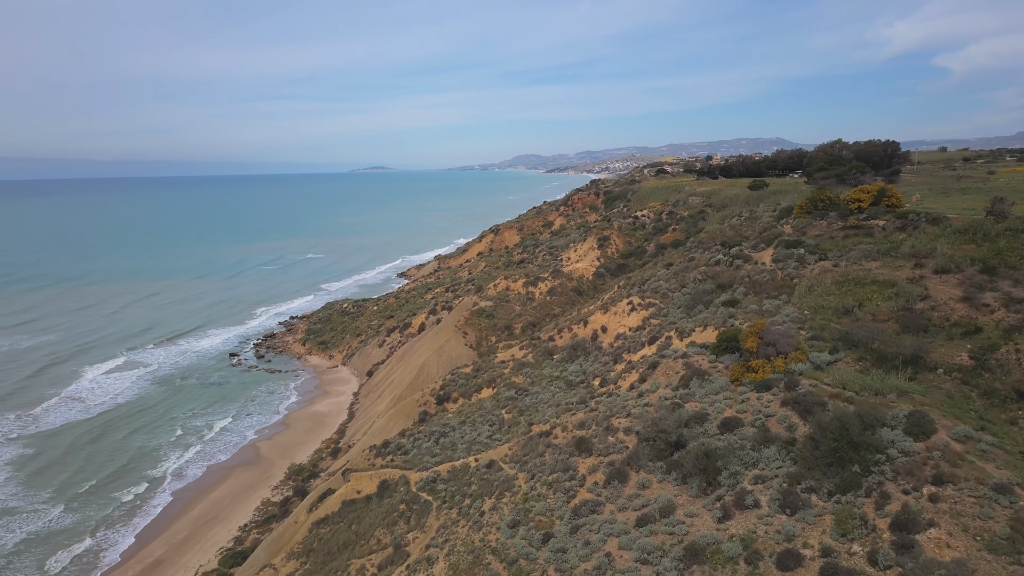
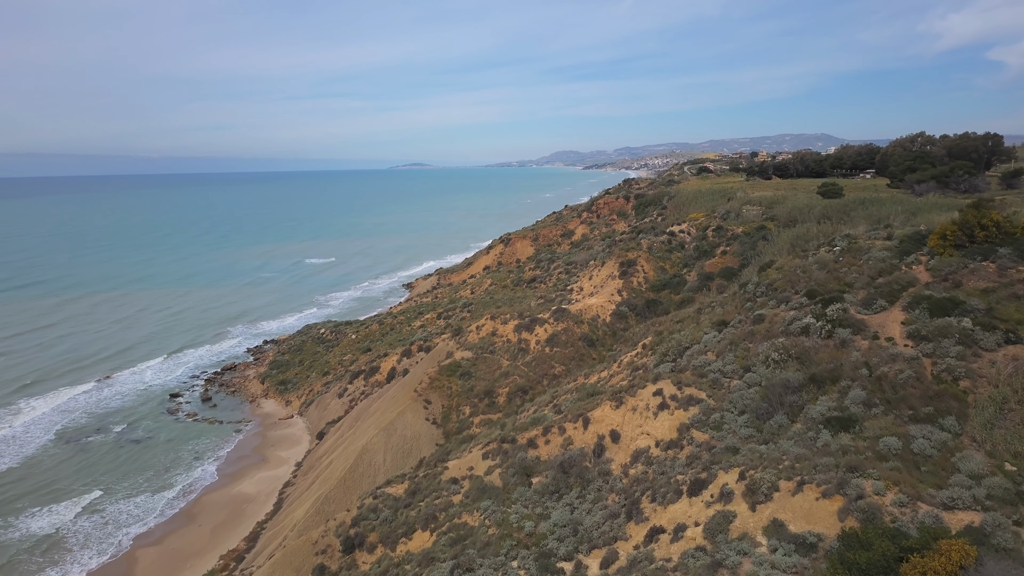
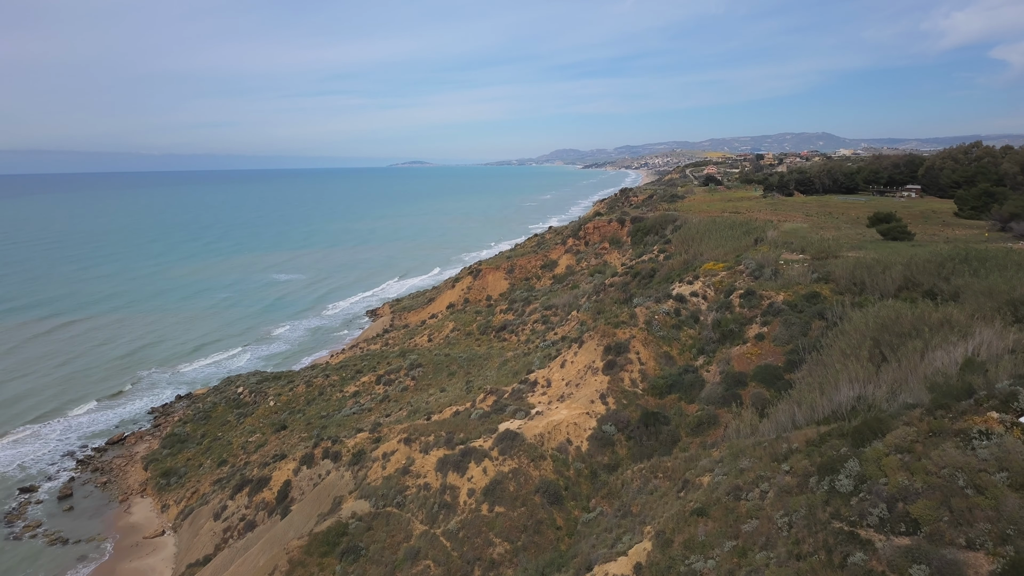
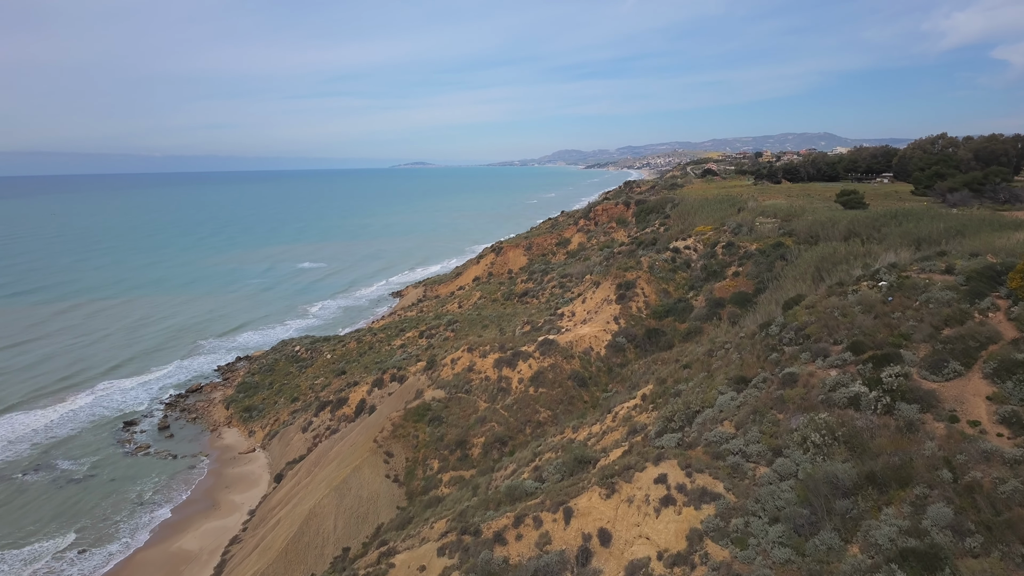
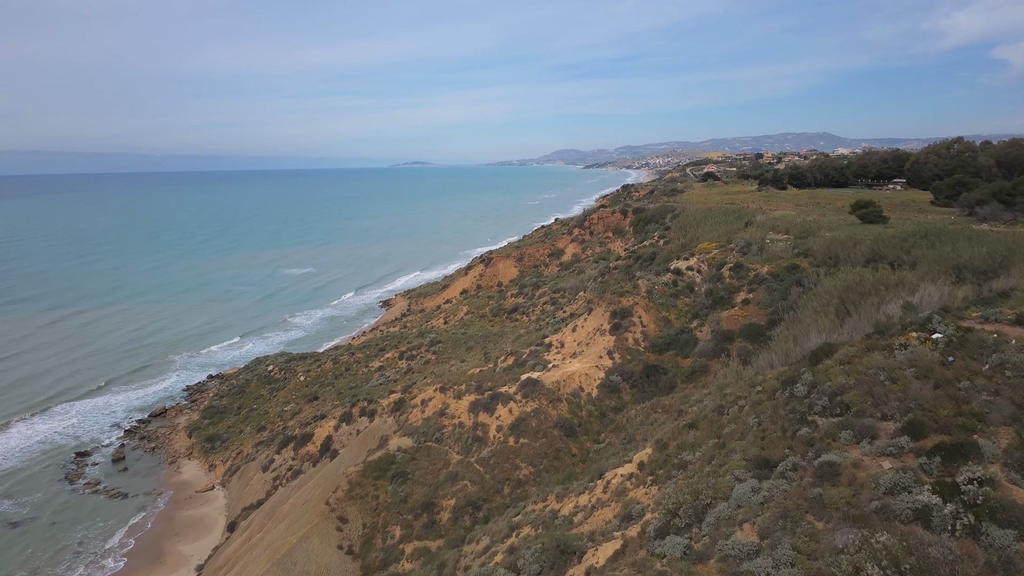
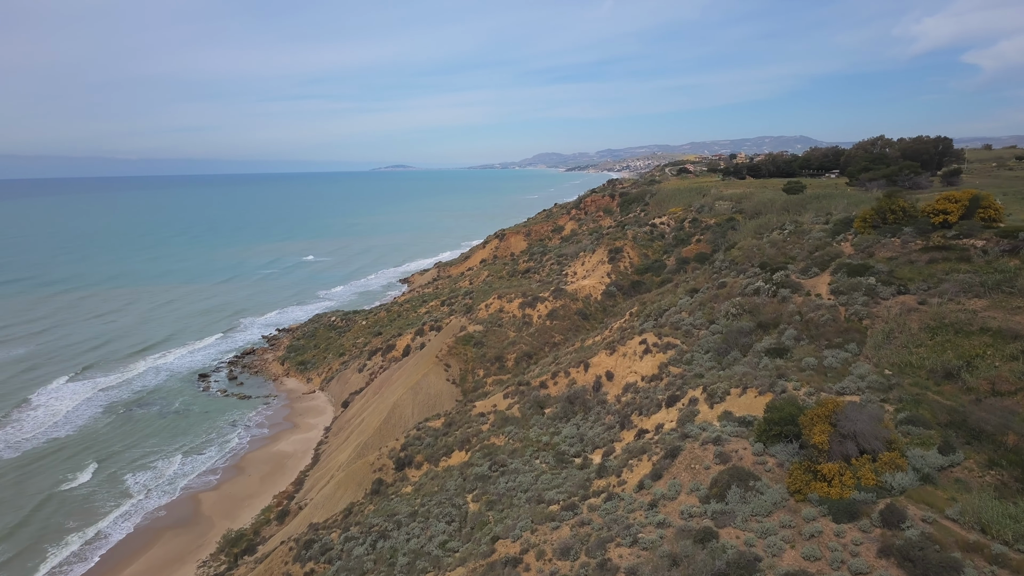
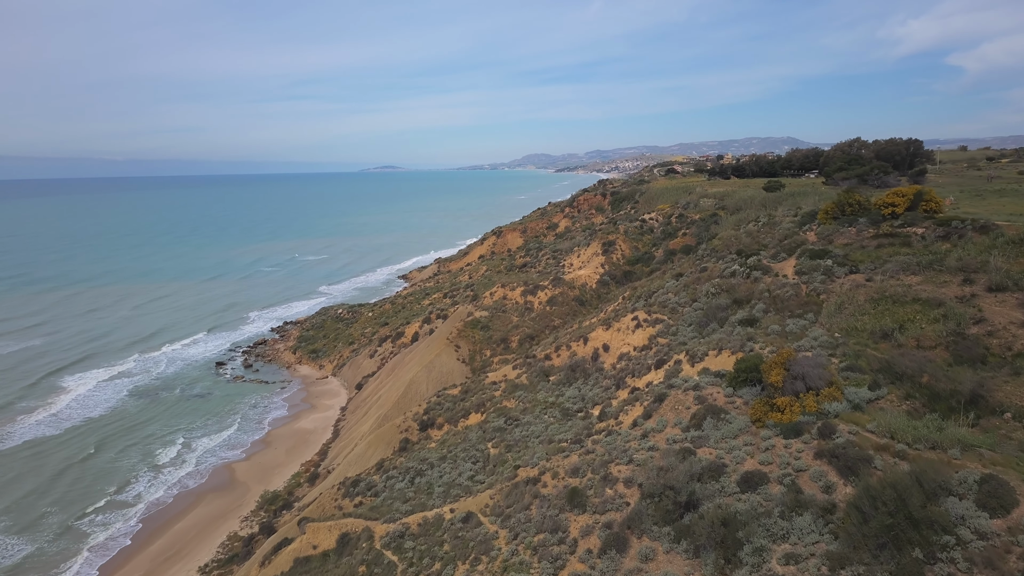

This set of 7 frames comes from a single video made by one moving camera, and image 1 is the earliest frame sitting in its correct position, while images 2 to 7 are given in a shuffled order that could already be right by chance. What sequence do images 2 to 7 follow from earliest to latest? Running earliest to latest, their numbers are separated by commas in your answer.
7, 6, 2, 4, 5, 3
